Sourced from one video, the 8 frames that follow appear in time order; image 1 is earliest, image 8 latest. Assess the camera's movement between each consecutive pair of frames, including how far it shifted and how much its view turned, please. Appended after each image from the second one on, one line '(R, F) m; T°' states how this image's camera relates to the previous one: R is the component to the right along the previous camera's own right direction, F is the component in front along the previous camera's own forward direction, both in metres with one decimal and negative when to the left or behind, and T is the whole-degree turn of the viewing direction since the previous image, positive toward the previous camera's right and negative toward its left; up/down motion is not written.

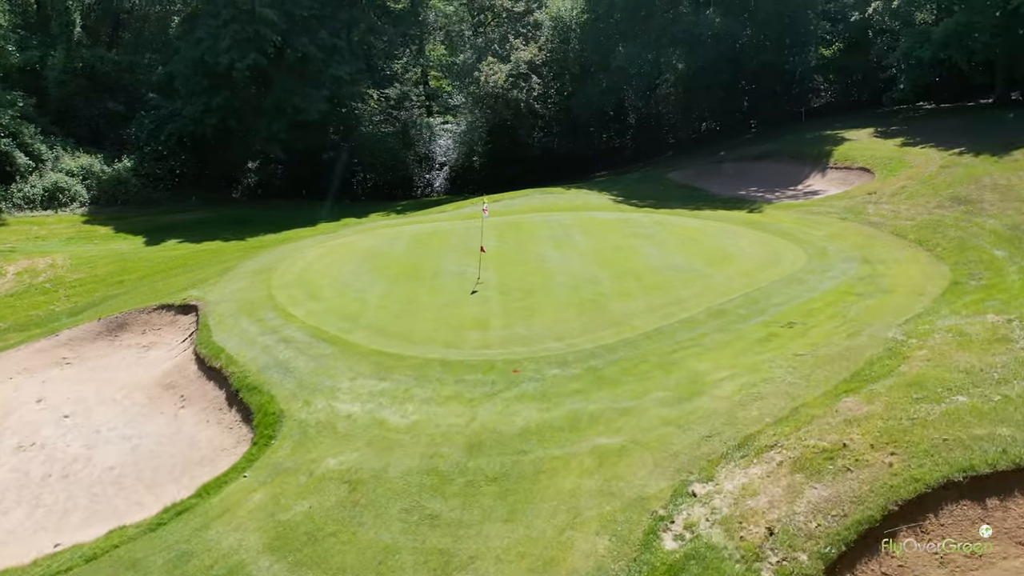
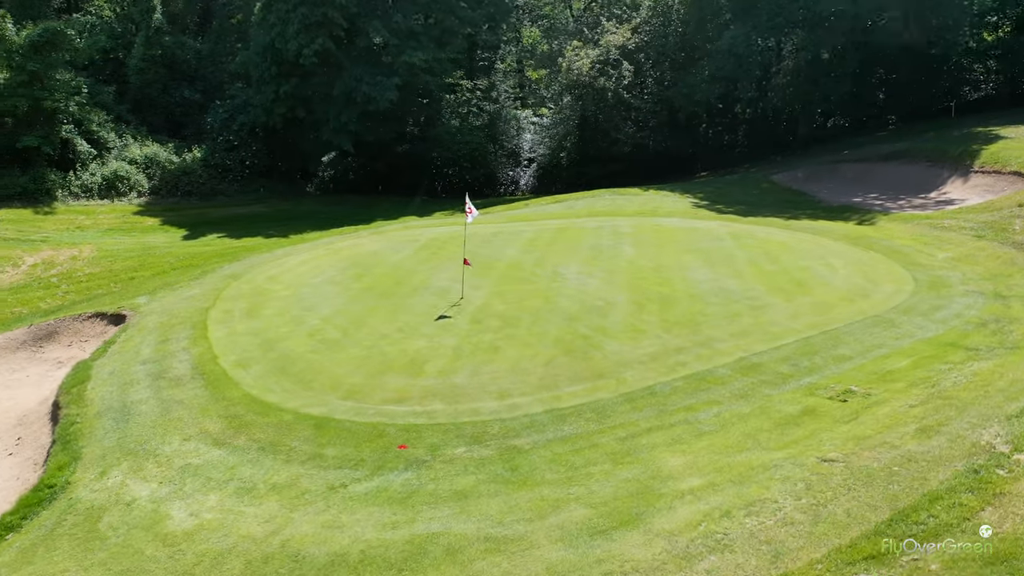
(+2.2, +3.5) m; -10°
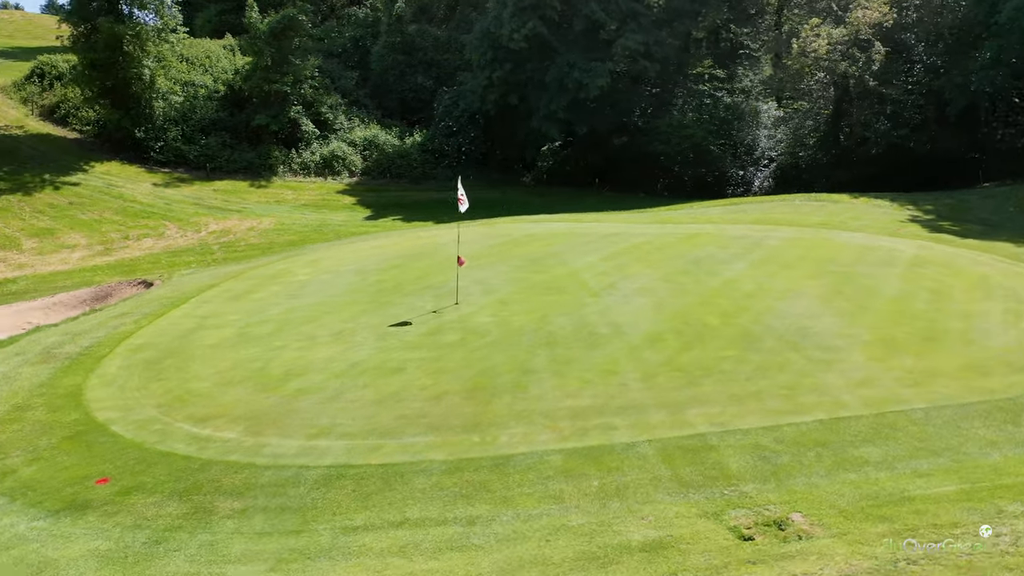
(+3.6, +3.0) m; -22°
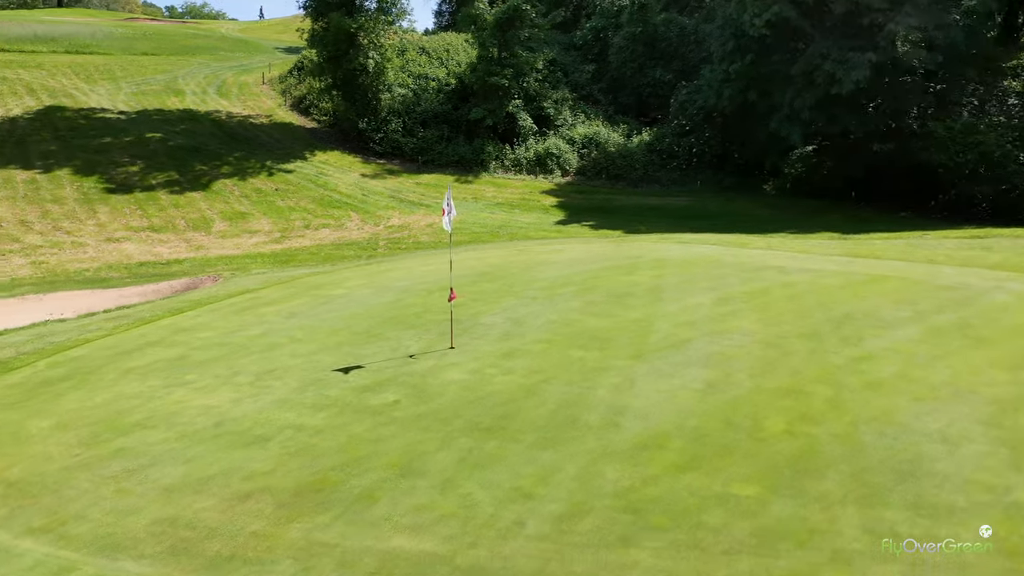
(+2.6, +3.0) m; -21°
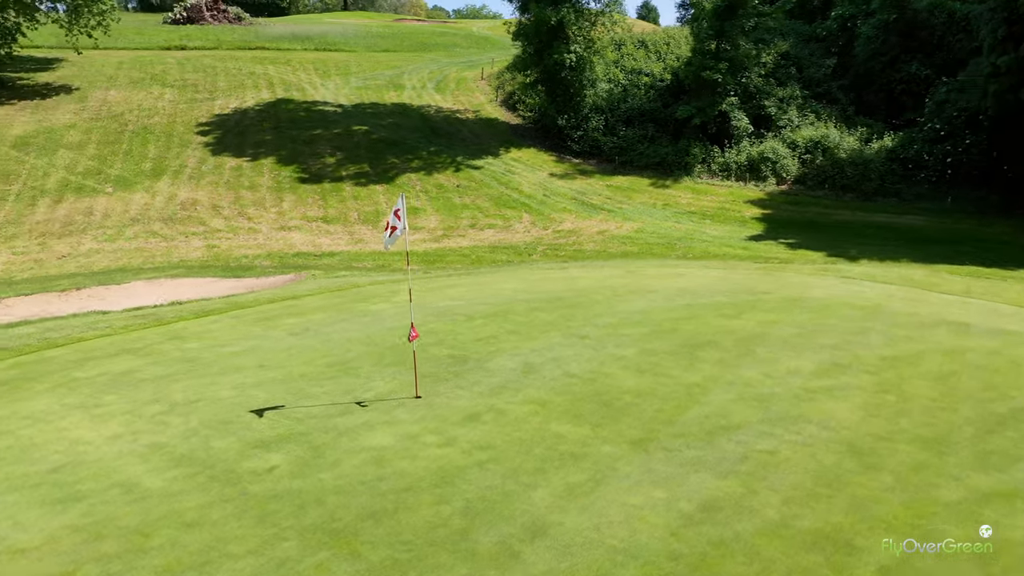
(+2.0, +2.2) m; -18°
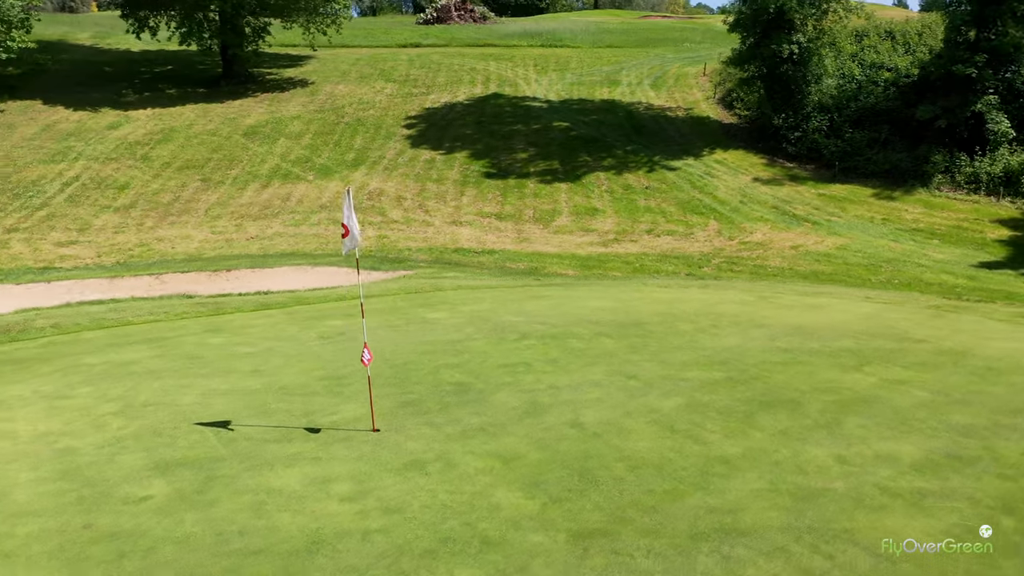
(+1.6, +1.5) m; -17°
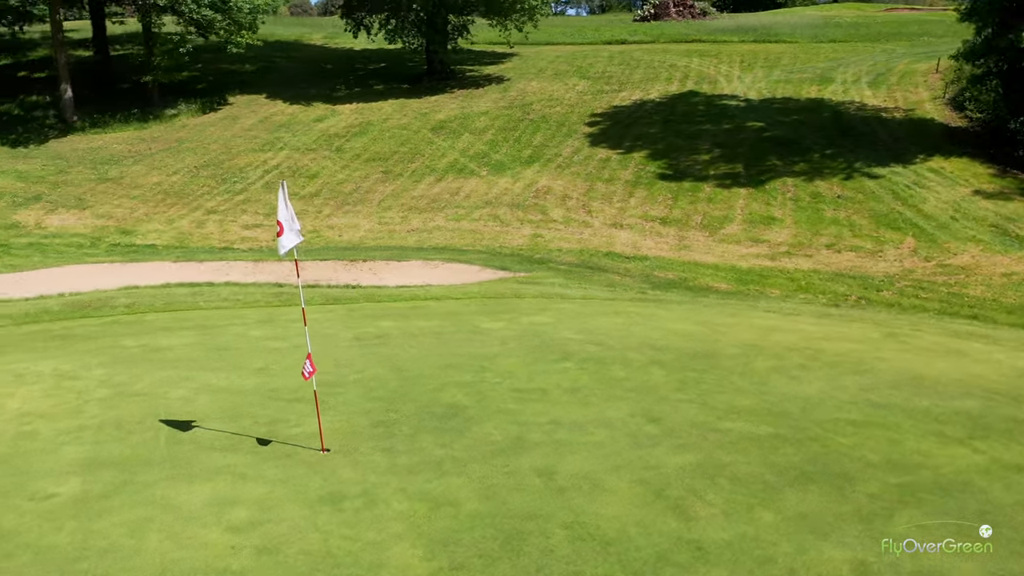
(+1.4, +1.0) m; -15°
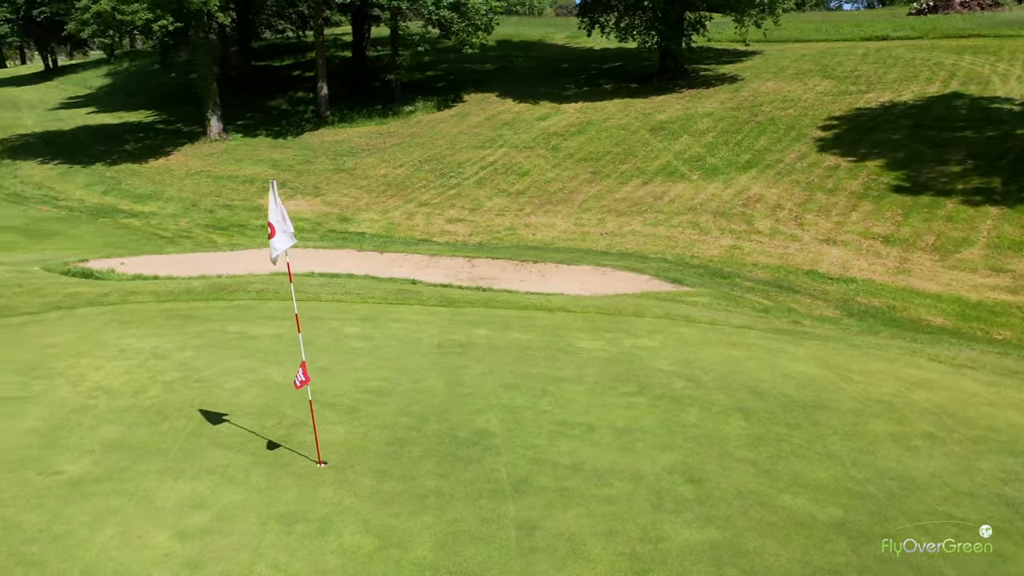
(+1.2, +0.7) m; -17°
